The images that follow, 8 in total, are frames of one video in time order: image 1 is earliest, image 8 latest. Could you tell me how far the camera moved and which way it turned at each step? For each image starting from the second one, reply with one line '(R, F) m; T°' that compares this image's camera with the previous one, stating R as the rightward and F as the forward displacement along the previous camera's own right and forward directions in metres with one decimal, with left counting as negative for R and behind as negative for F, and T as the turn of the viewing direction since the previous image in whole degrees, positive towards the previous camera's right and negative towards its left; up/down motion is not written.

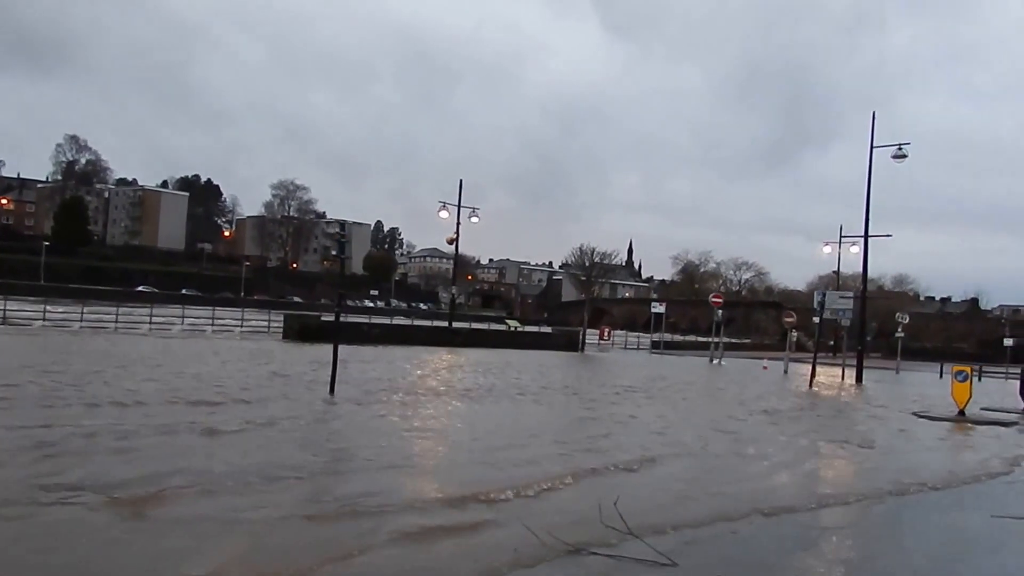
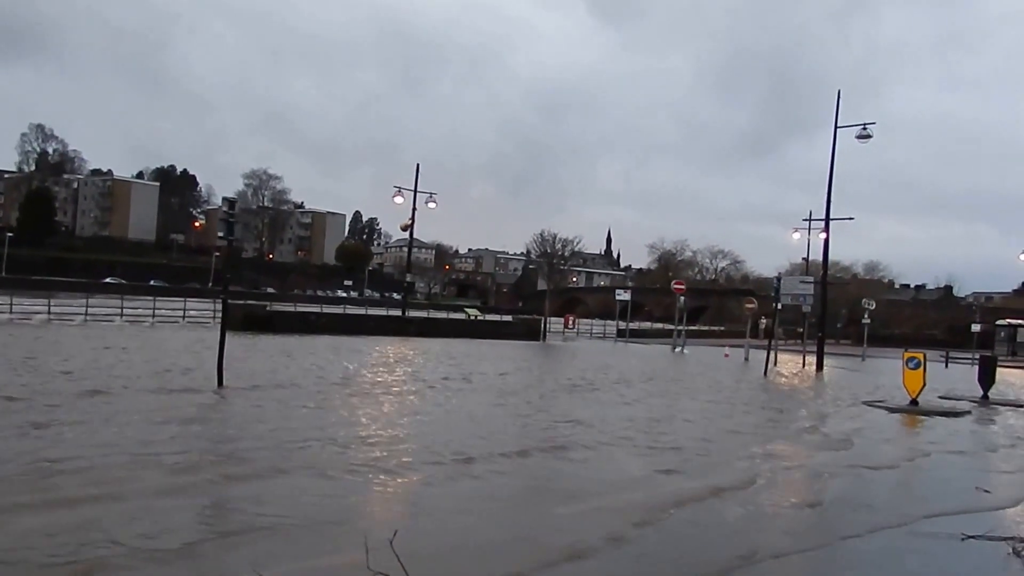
(+1.4, +1.1) m; +1°
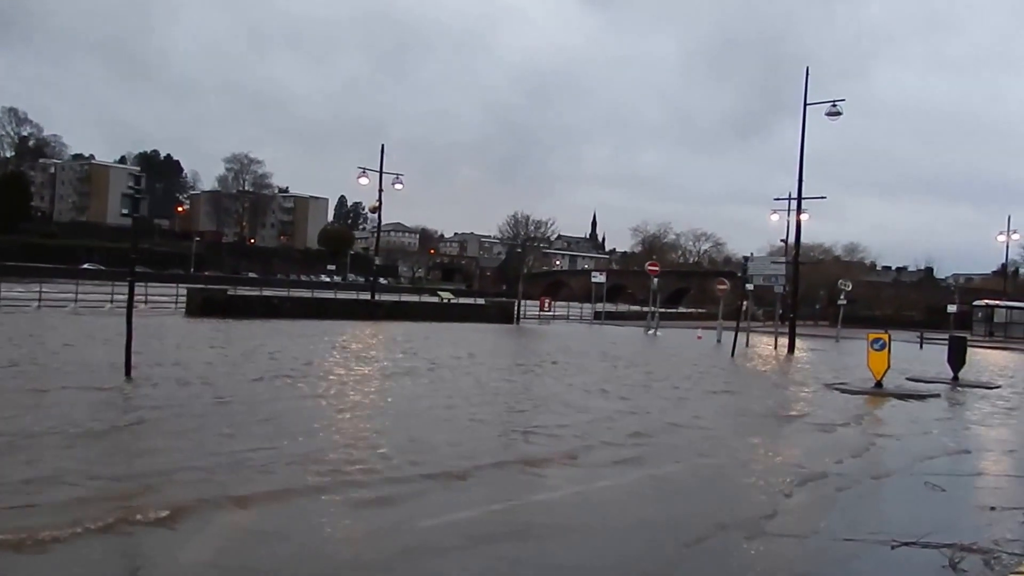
(+1.0, +0.7) m; +1°
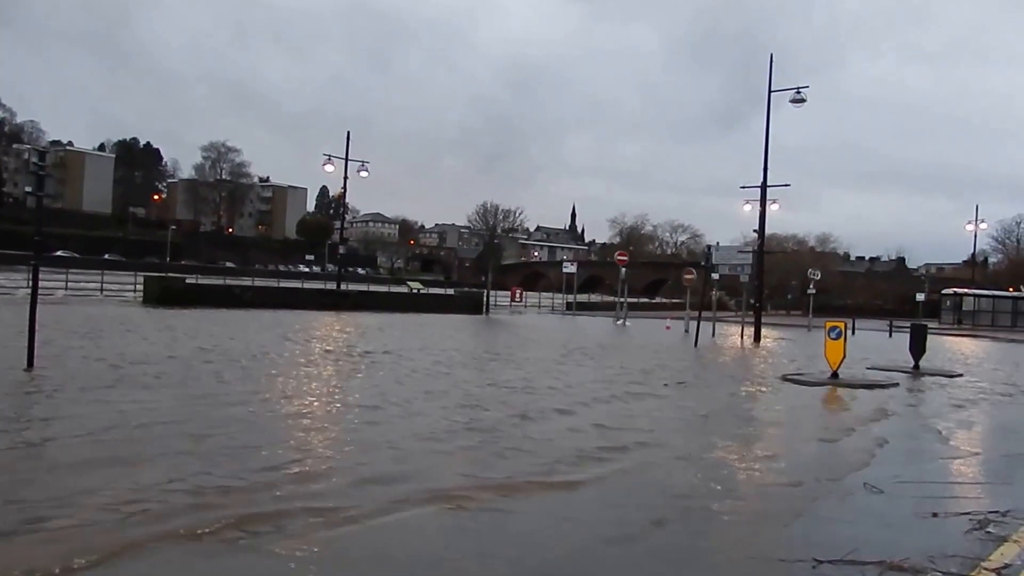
(+0.8, +0.5) m; +1°
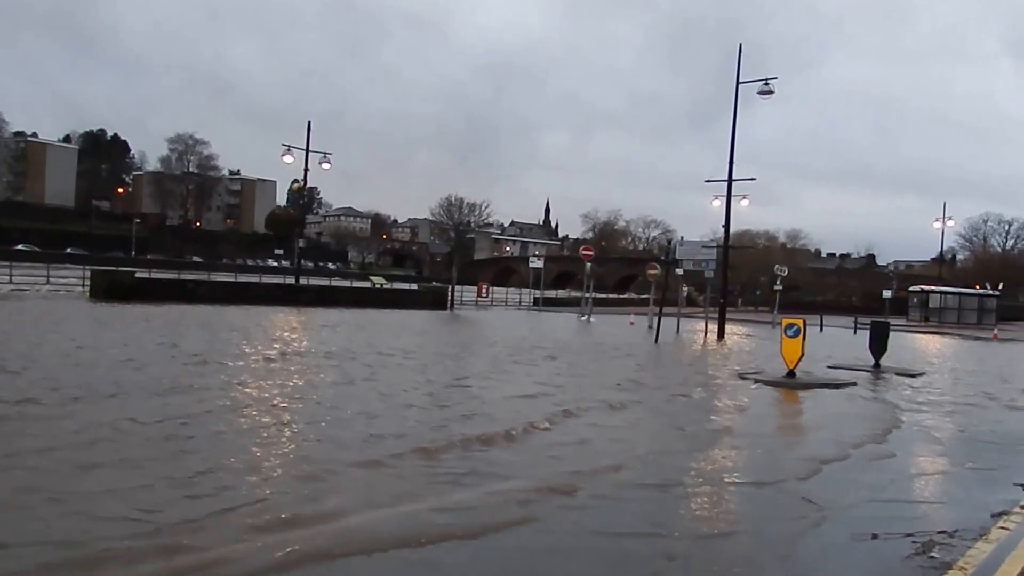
(+0.6, +0.7) m; +2°
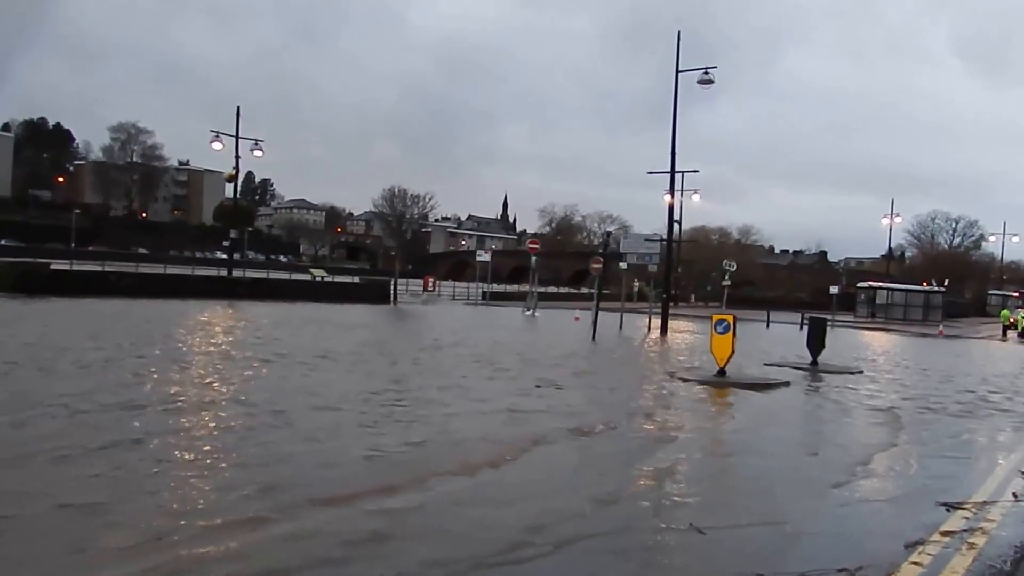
(+0.8, +1.0) m; +3°
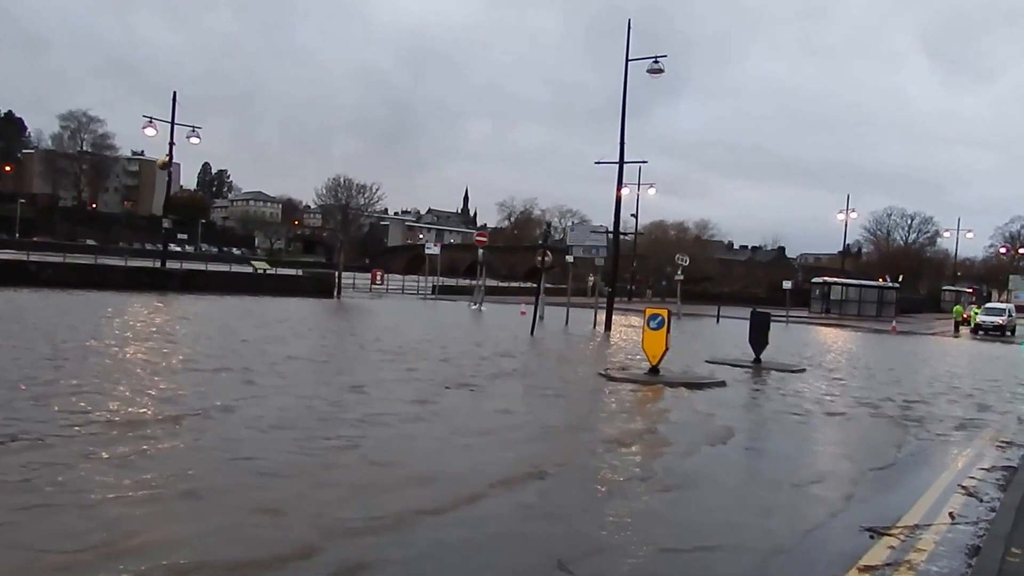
(+0.8, +1.1) m; +2°
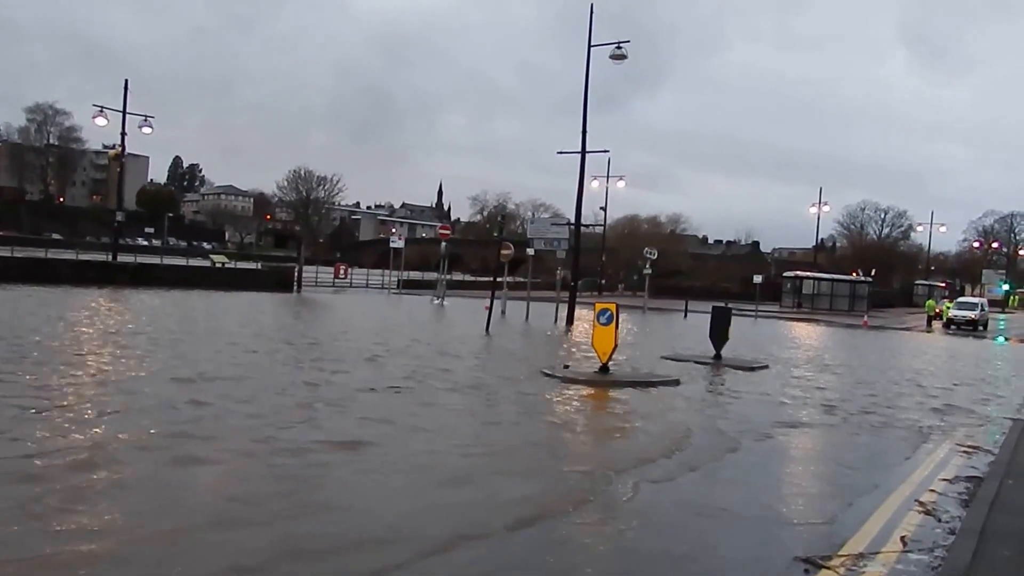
(+0.6, +0.9) m; +1°
